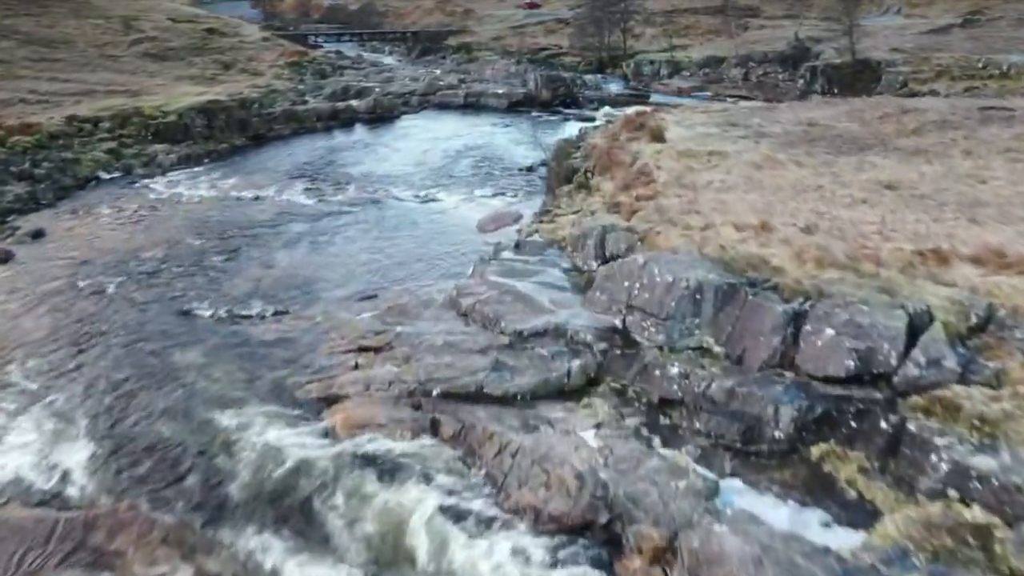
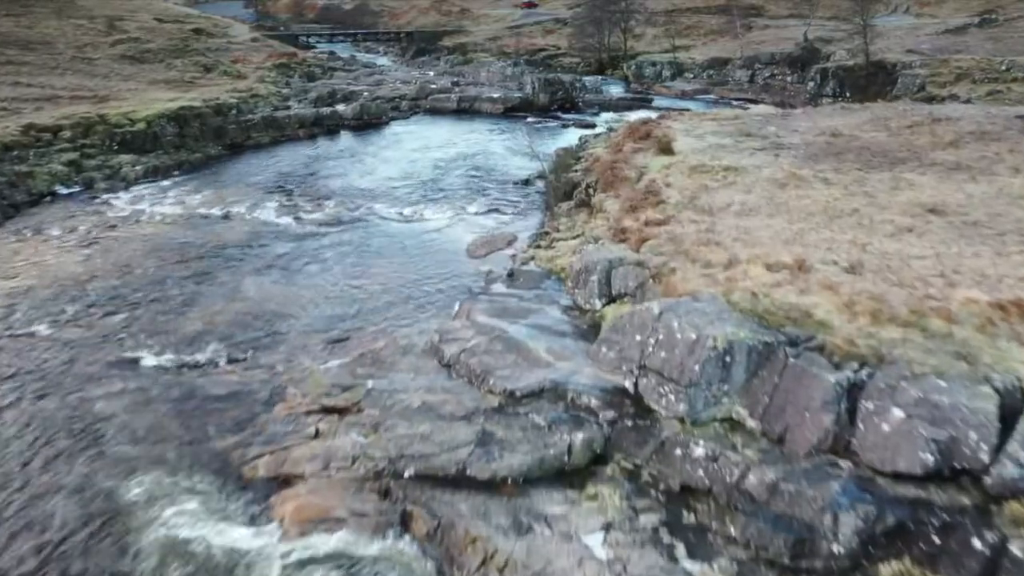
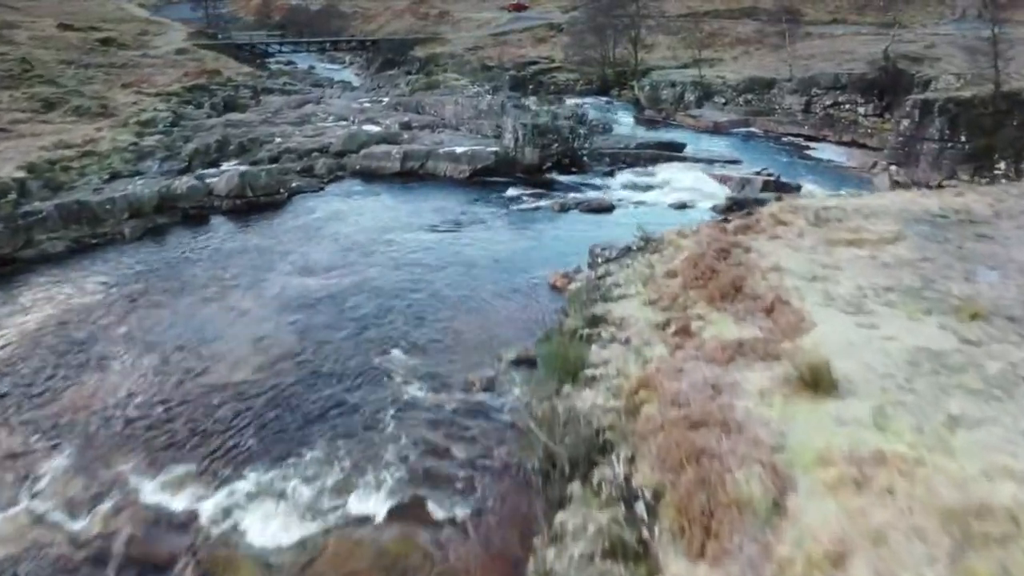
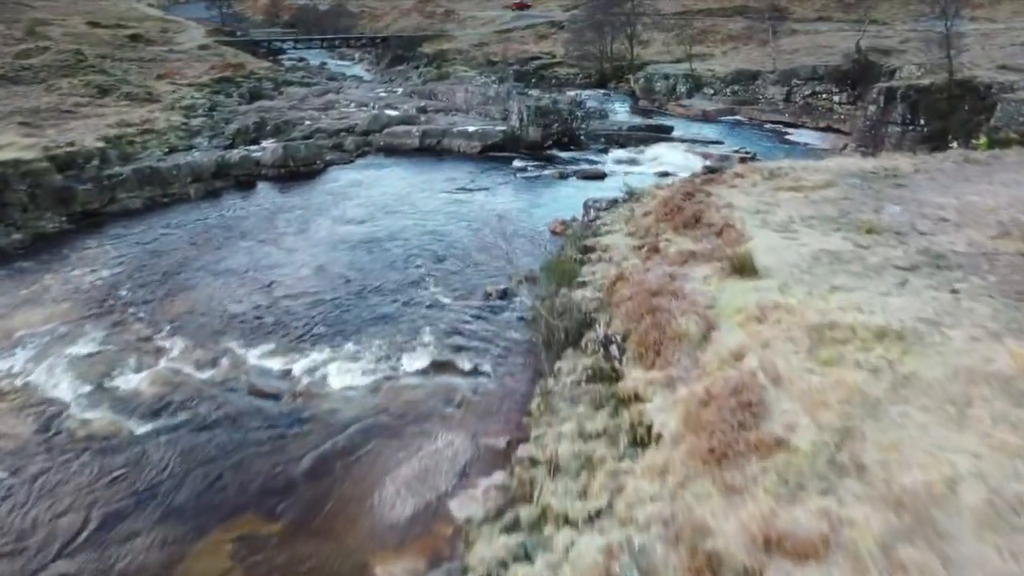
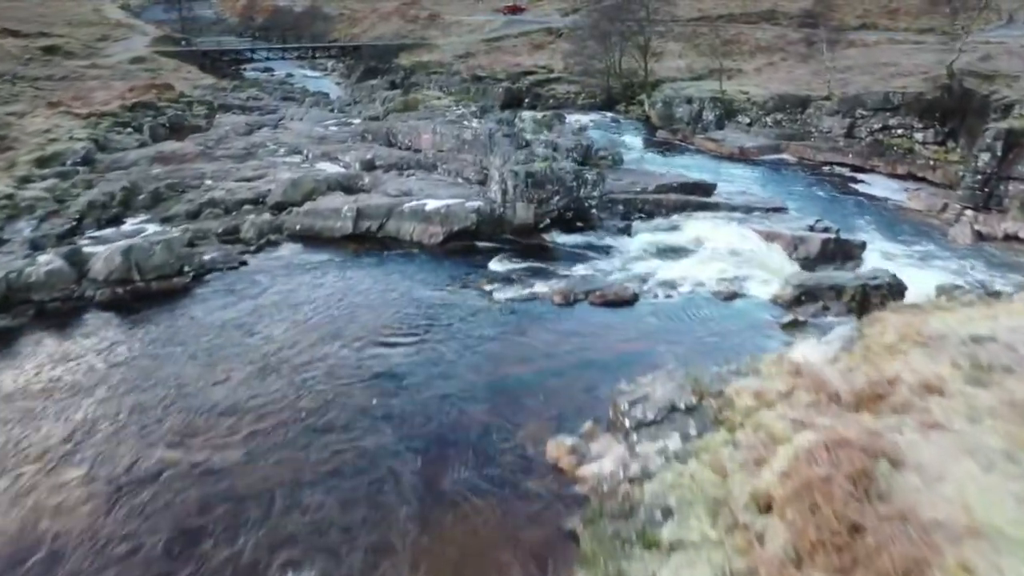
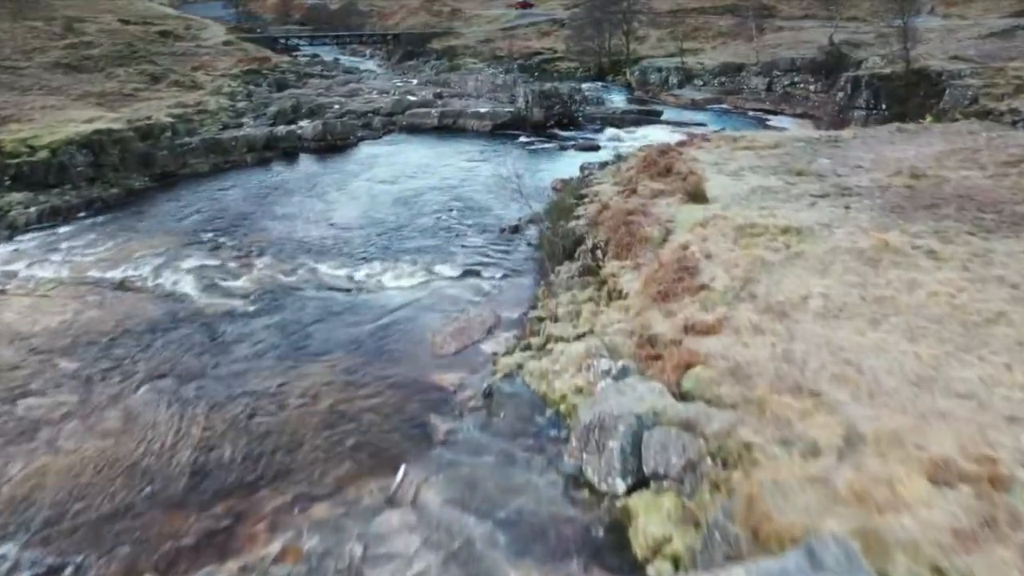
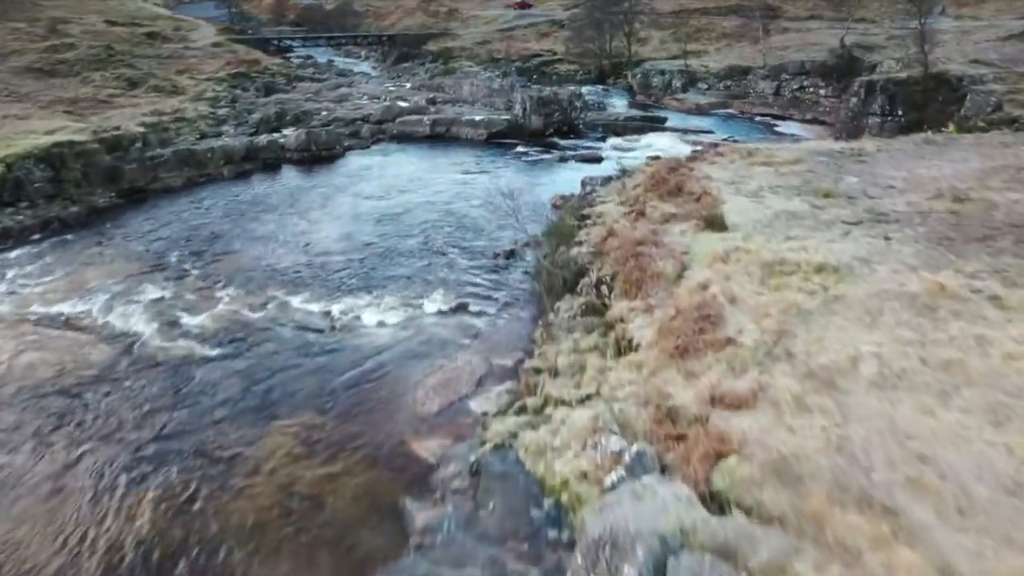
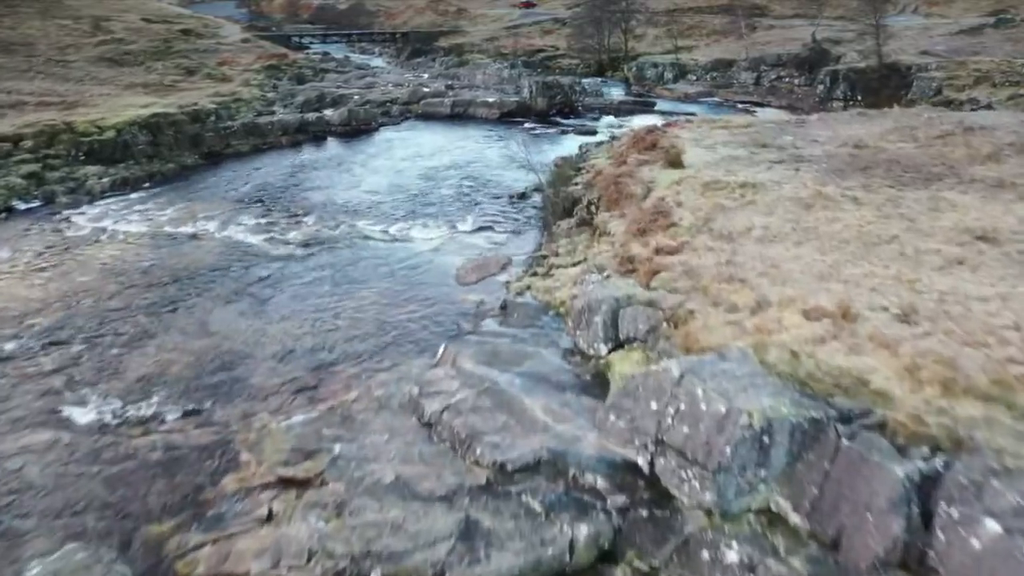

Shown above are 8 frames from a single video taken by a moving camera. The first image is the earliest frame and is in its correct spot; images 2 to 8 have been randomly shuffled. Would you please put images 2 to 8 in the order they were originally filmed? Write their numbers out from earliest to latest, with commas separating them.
2, 8, 6, 7, 4, 3, 5
